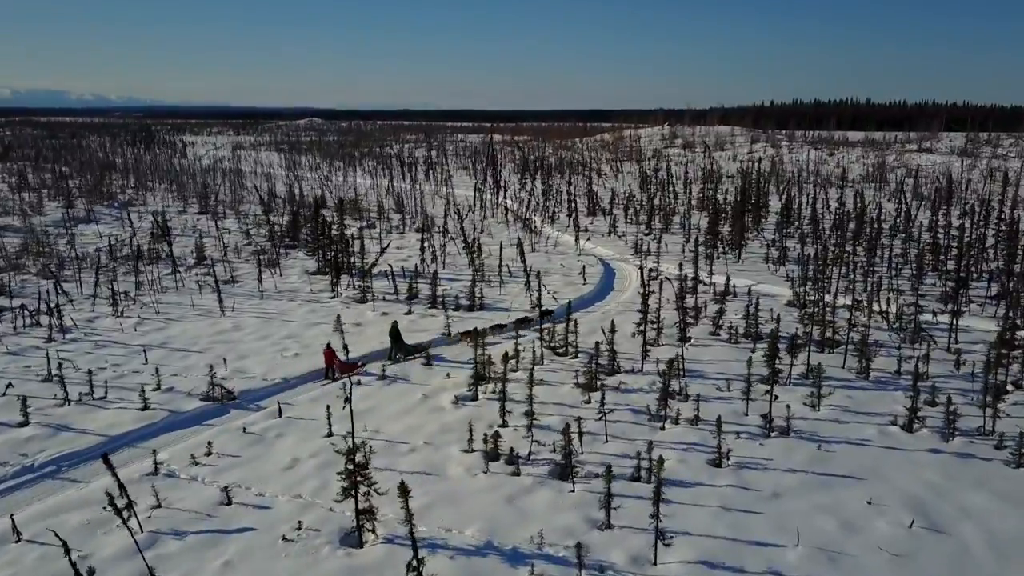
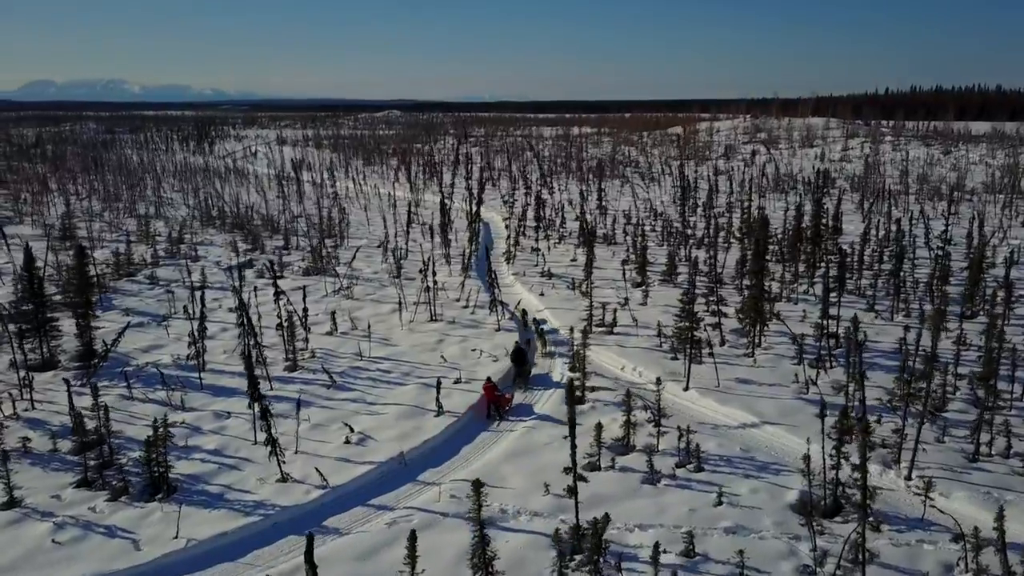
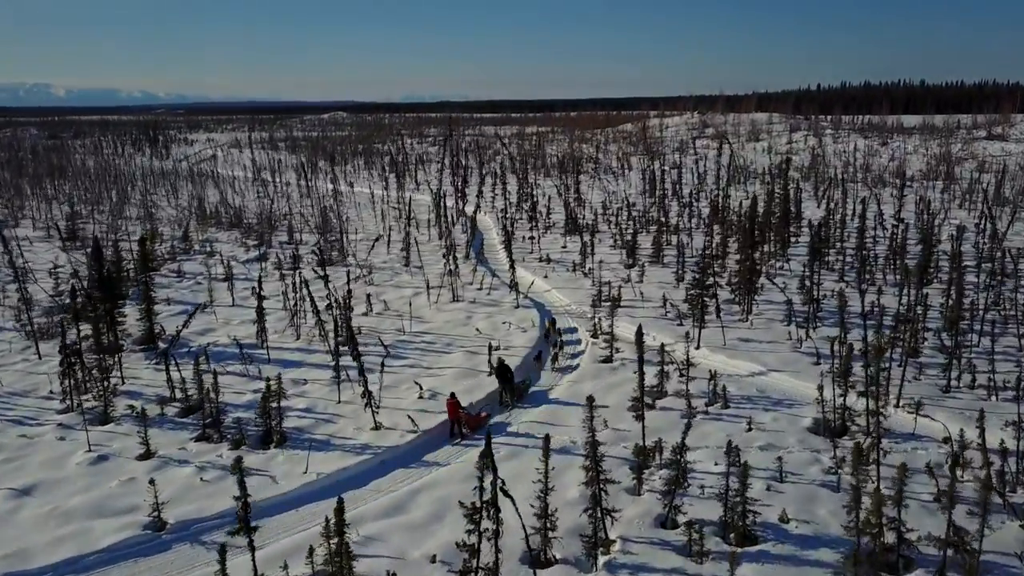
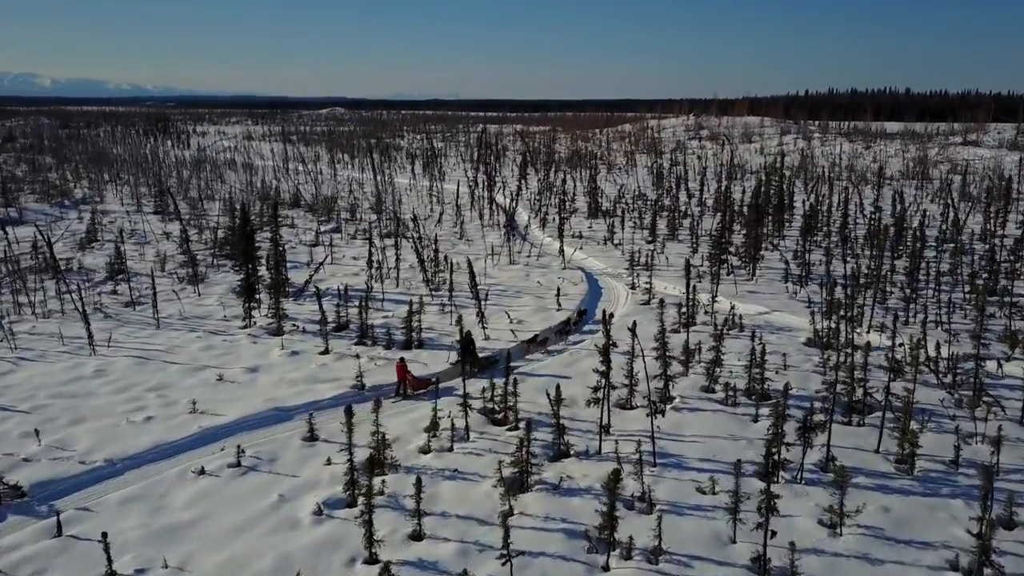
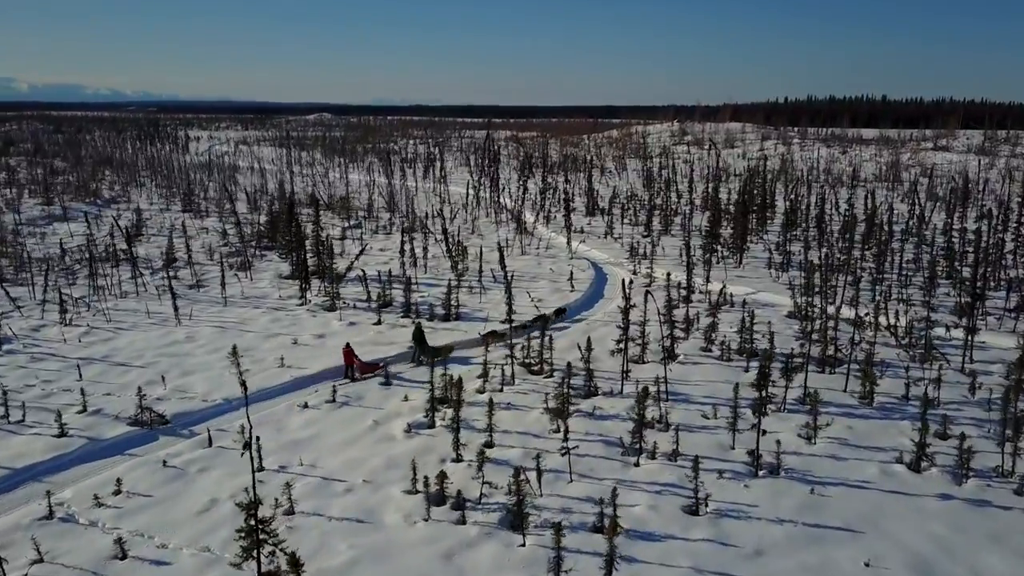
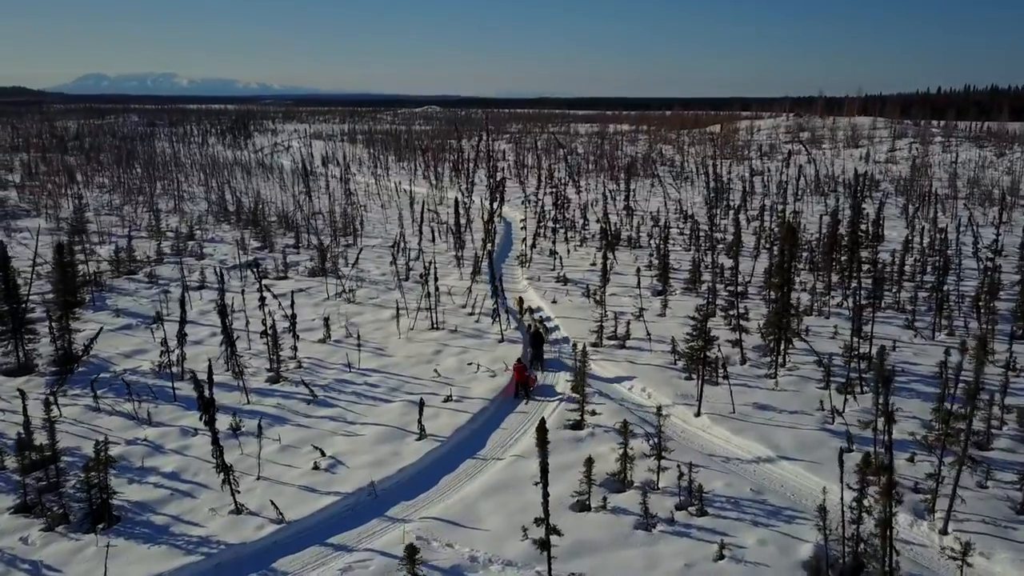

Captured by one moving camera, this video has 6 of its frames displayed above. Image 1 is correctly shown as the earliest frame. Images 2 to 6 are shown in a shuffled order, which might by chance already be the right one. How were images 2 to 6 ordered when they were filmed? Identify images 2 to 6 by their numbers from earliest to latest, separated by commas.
5, 4, 3, 2, 6
